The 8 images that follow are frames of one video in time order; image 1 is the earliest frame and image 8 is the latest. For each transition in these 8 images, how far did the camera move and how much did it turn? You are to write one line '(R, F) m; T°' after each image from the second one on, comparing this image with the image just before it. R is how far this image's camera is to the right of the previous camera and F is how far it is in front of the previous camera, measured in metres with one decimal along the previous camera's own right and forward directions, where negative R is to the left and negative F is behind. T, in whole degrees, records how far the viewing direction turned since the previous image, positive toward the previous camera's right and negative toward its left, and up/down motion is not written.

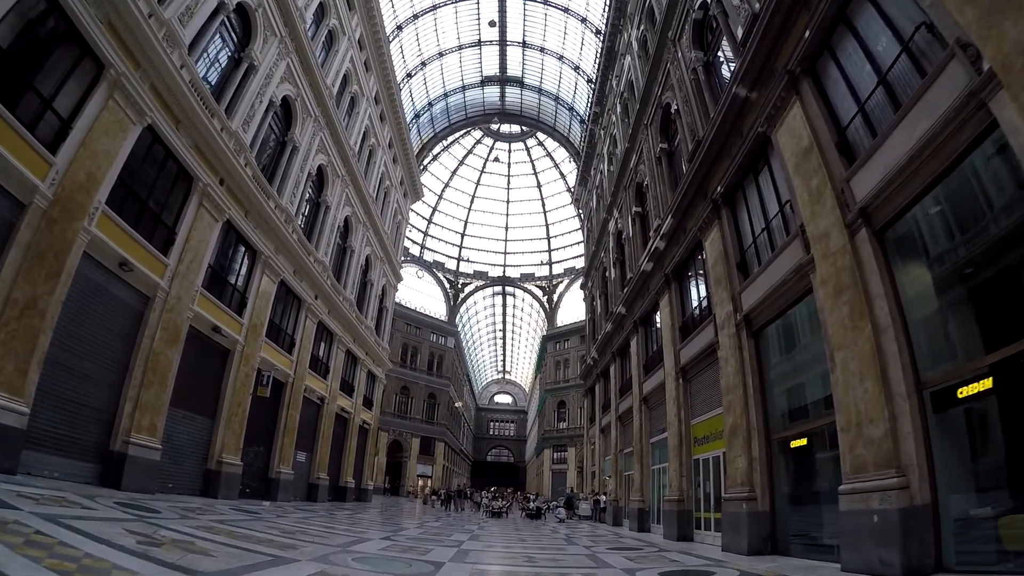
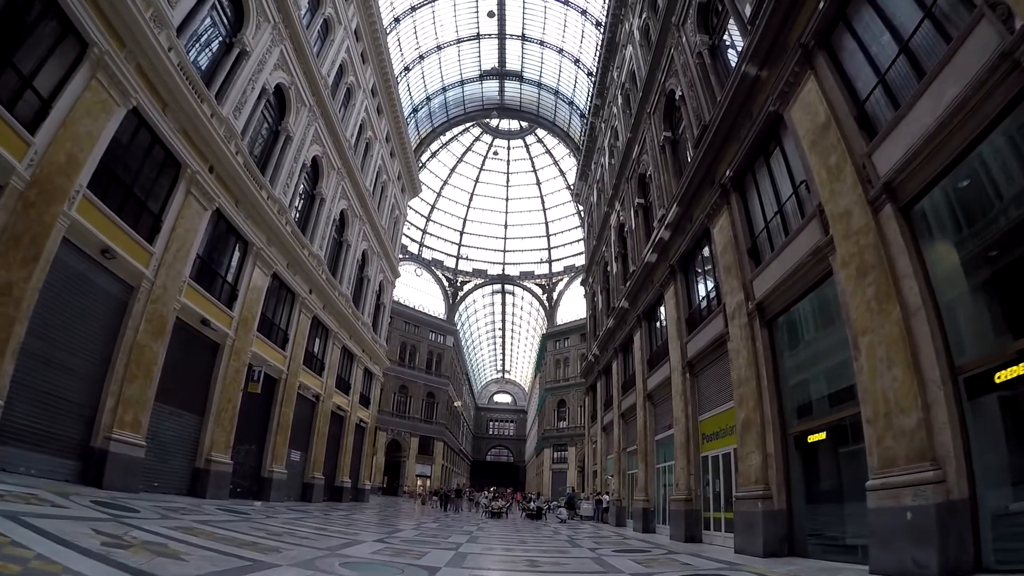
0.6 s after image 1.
(0.0, +0.4) m; 0°
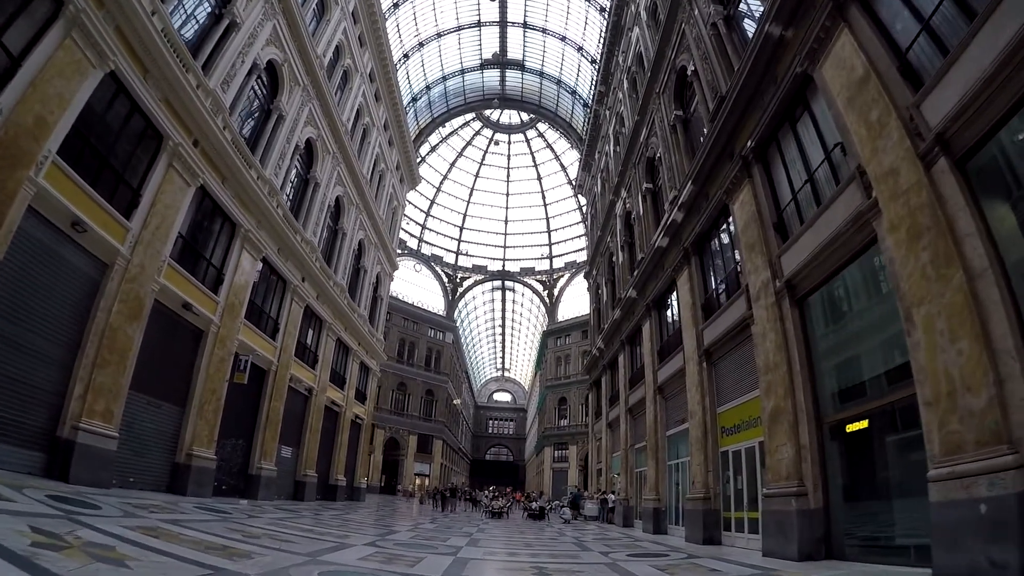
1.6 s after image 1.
(-0.1, +0.8) m; 0°
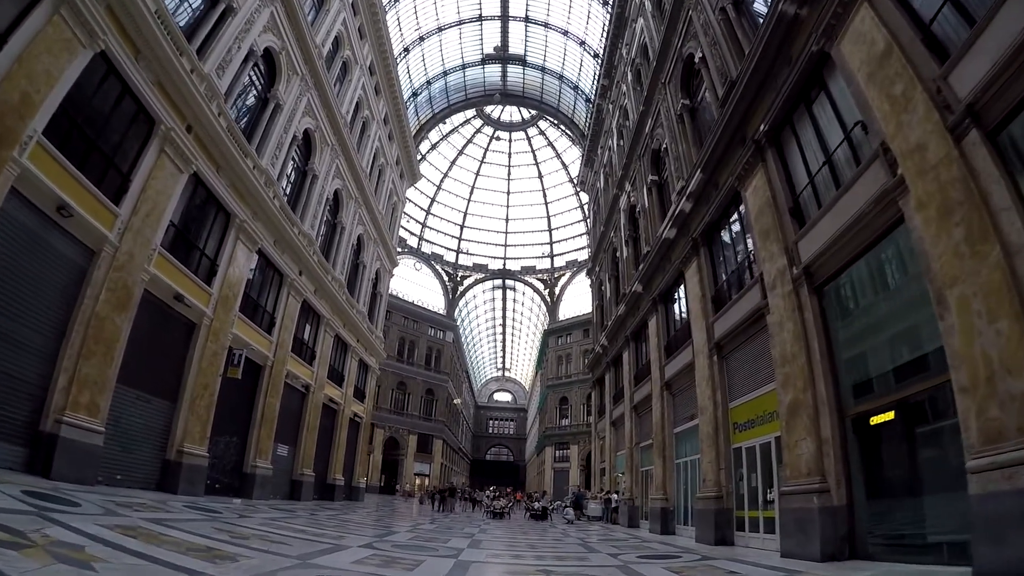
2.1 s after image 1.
(-0.1, +0.4) m; 0°
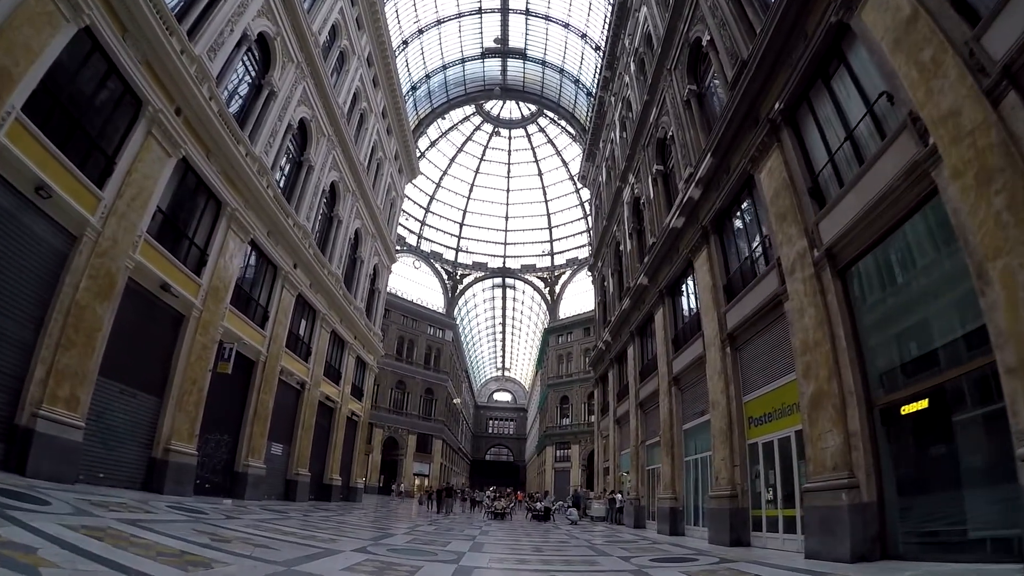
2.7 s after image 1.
(-0.1, +0.5) m; 0°
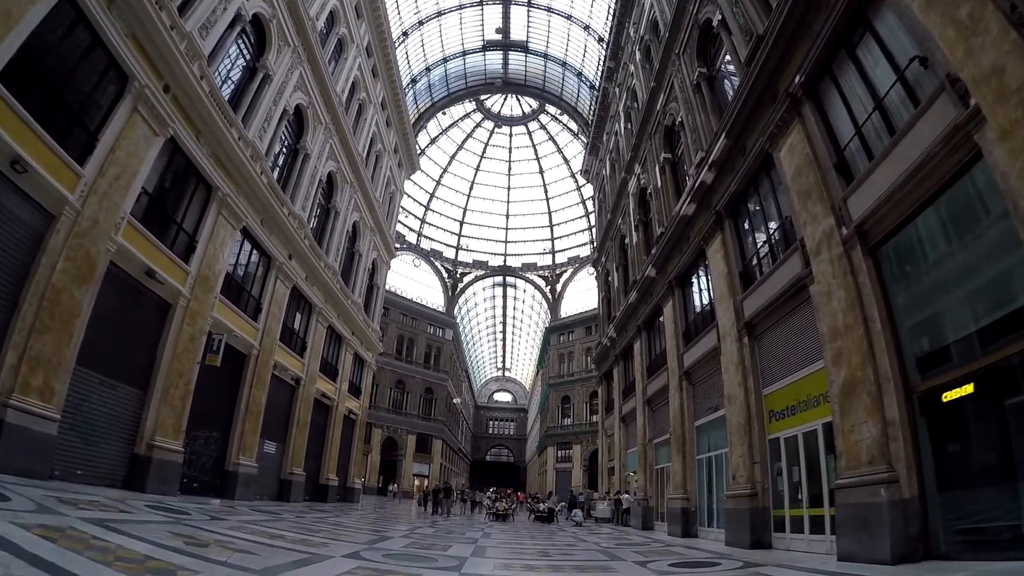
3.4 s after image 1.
(-0.1, +0.5) m; 0°
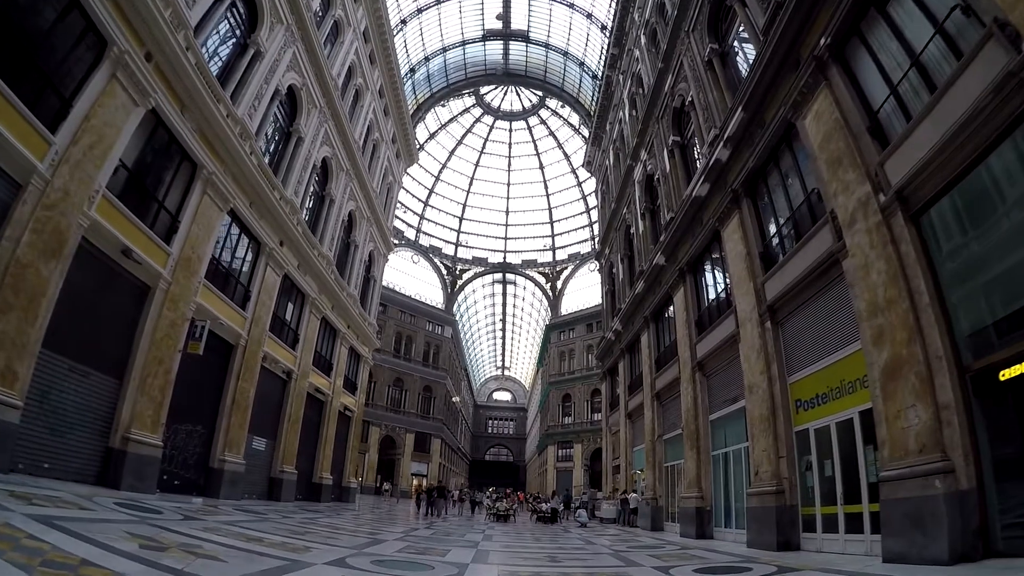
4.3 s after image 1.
(-0.1, +0.7) m; 0°
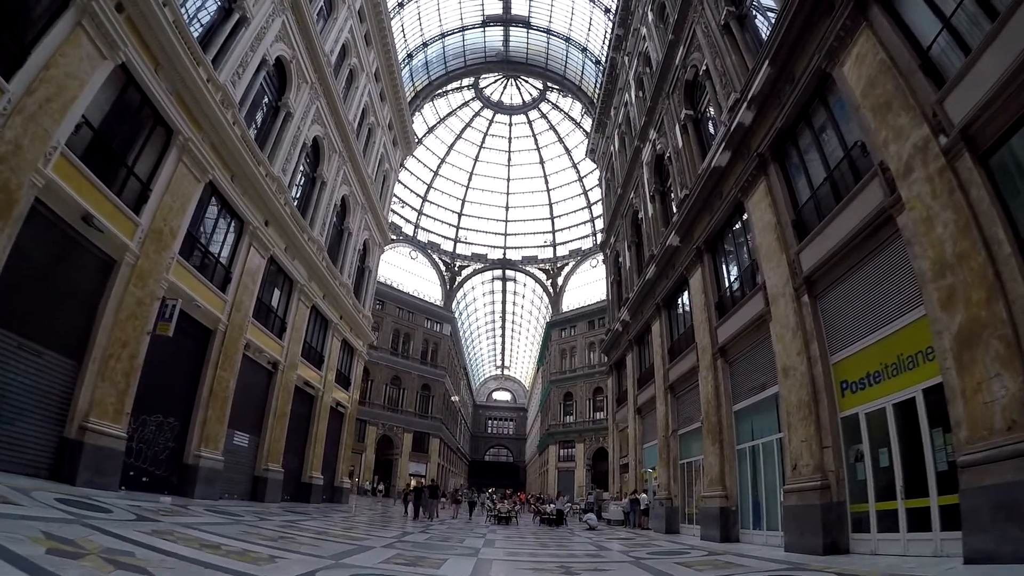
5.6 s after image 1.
(-0.1, +0.9) m; 0°
